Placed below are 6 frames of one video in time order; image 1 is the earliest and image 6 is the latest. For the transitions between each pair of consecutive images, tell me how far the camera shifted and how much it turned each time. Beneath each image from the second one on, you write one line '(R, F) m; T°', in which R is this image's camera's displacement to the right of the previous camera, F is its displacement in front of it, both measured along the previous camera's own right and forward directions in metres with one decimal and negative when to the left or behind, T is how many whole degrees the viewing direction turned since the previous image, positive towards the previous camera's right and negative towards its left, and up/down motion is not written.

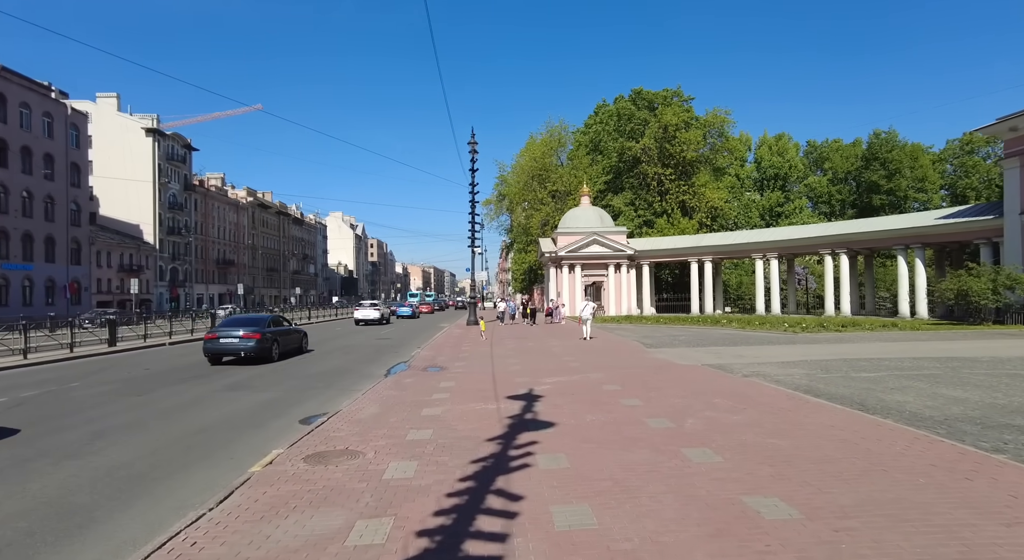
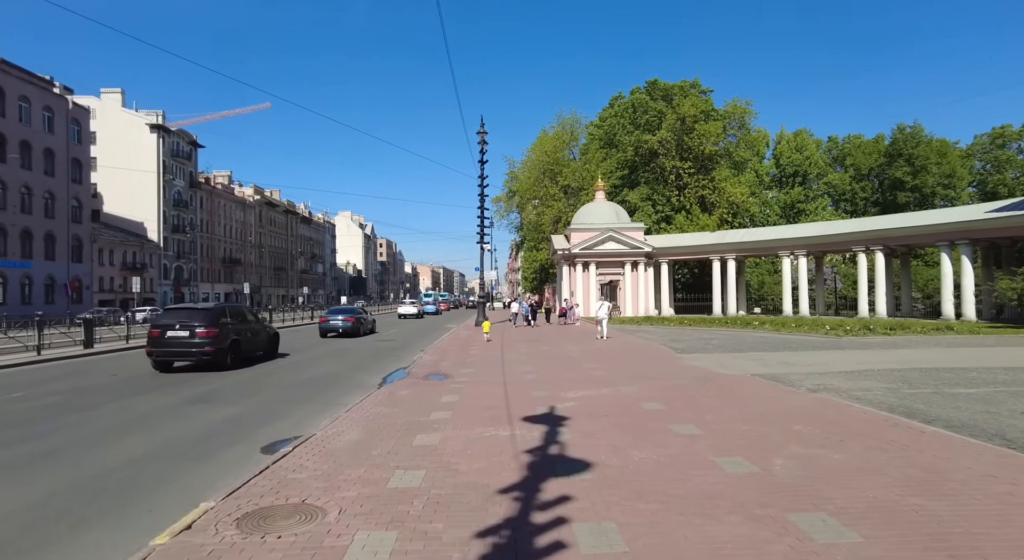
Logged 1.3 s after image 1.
(-0.1, +2.1) m; -1°
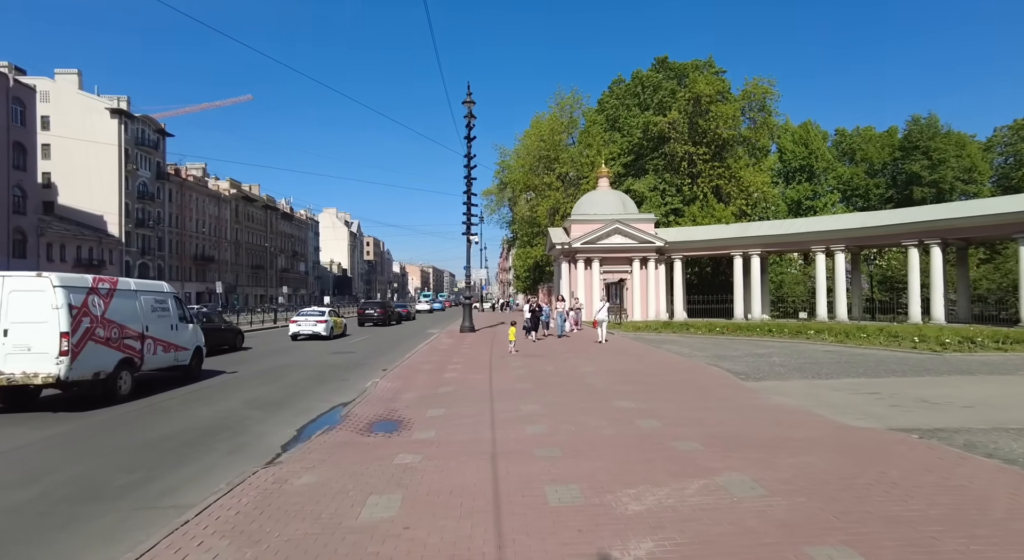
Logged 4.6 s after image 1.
(-0.1, +5.2) m; +1°
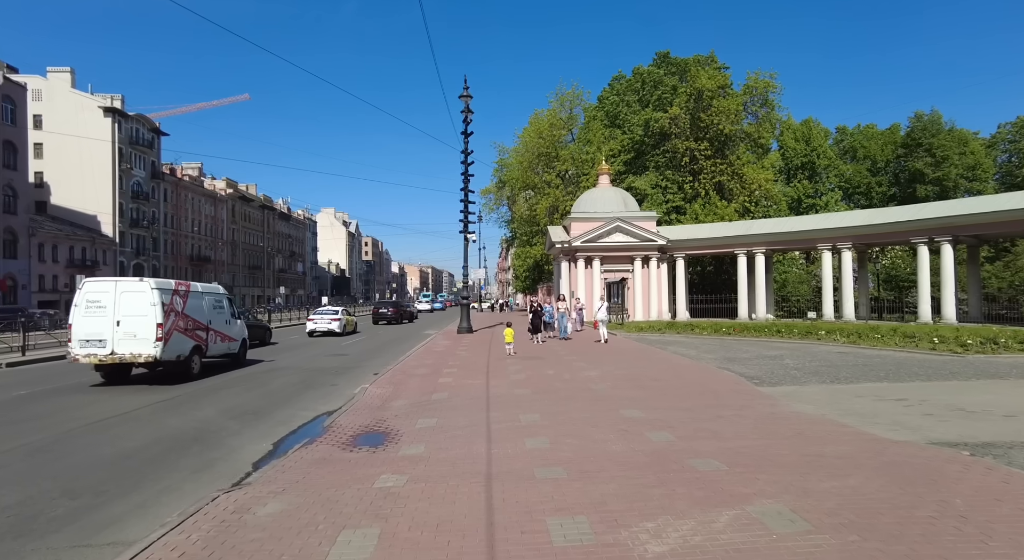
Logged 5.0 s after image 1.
(0.0, +0.8) m; 0°
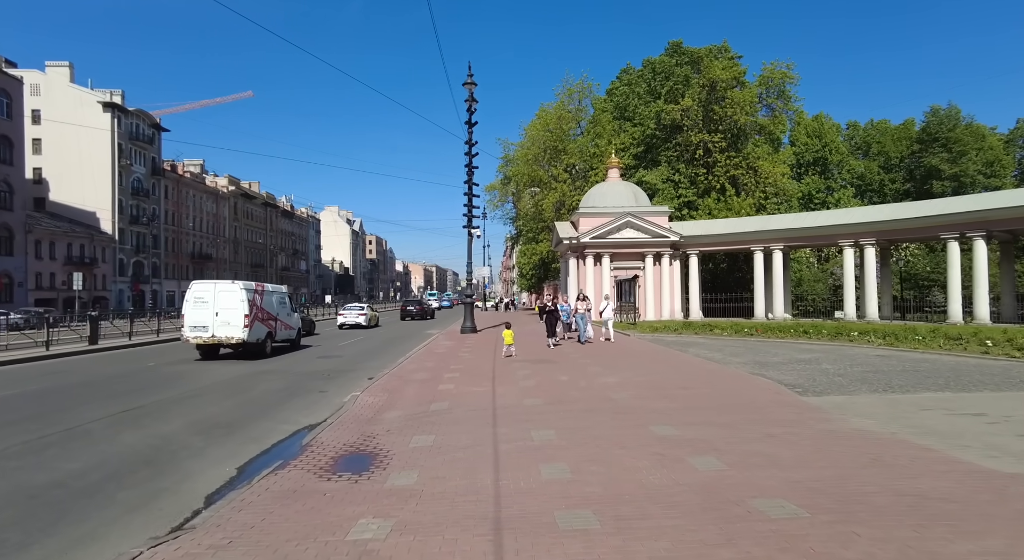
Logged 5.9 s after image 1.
(-0.1, +1.4) m; 0°
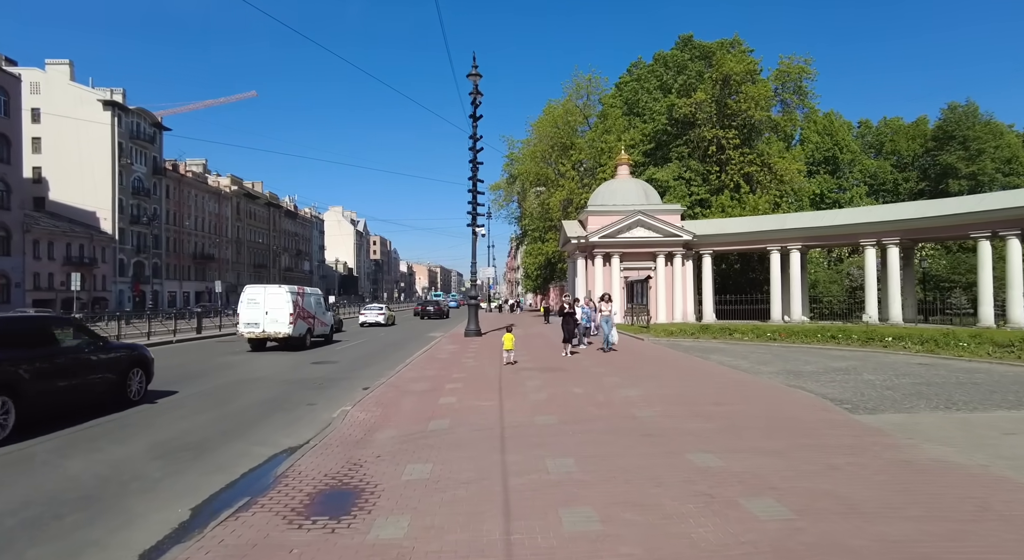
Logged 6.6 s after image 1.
(-0.1, +1.2) m; 0°
